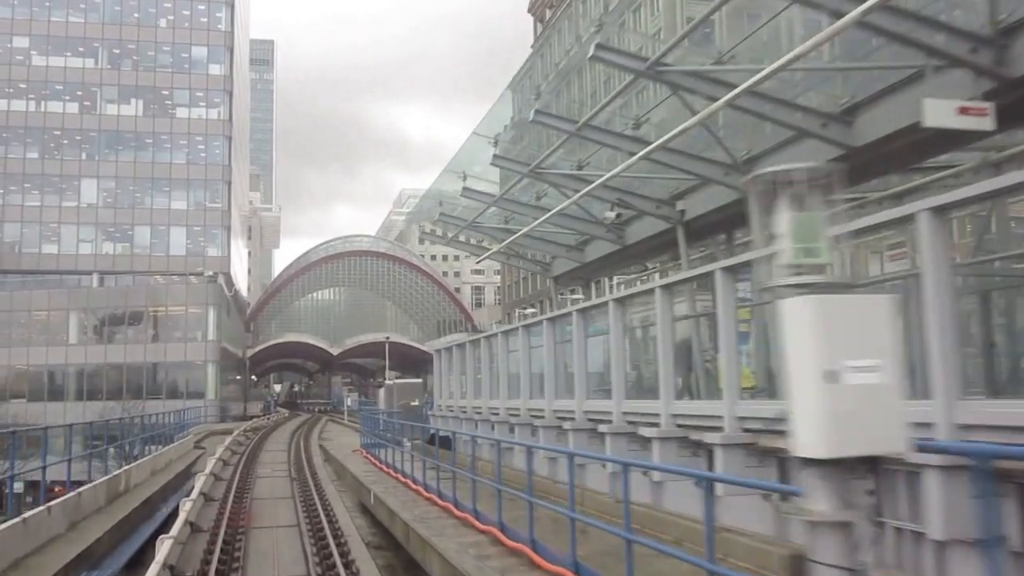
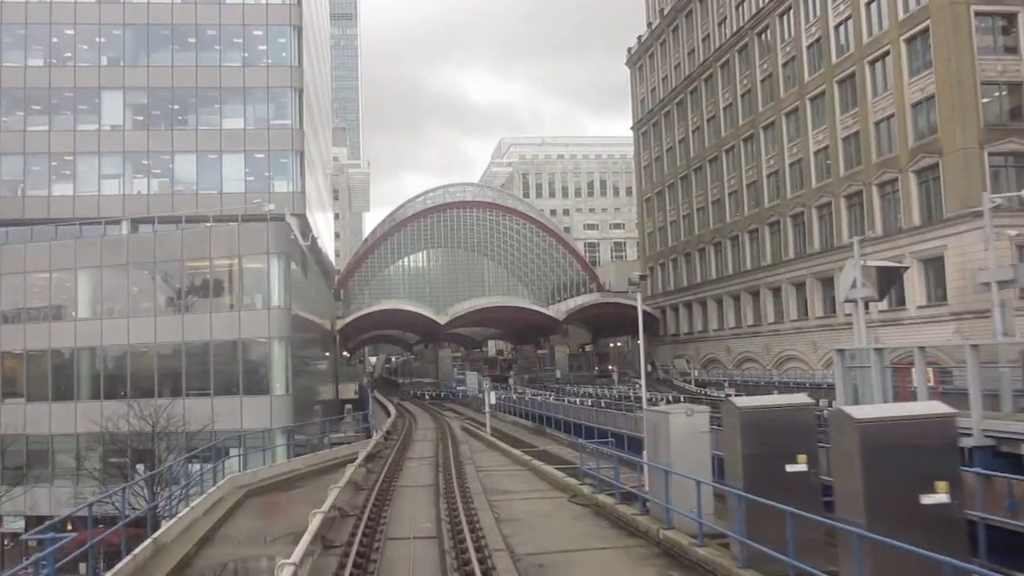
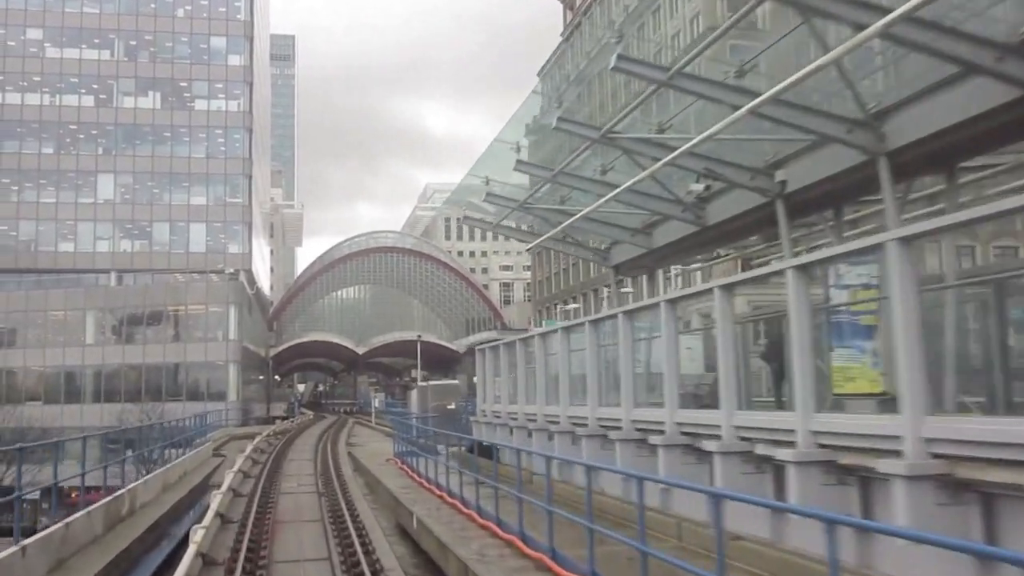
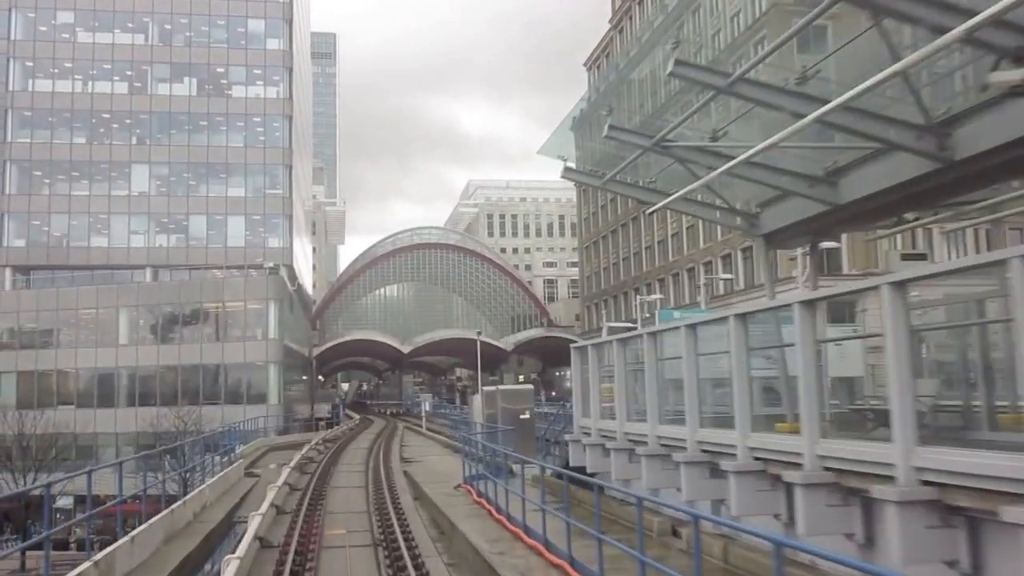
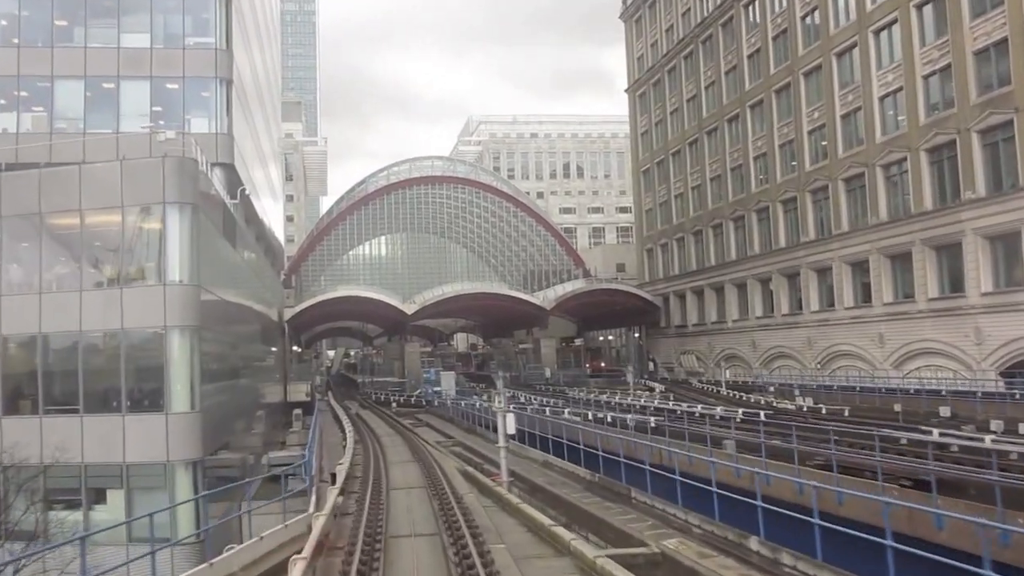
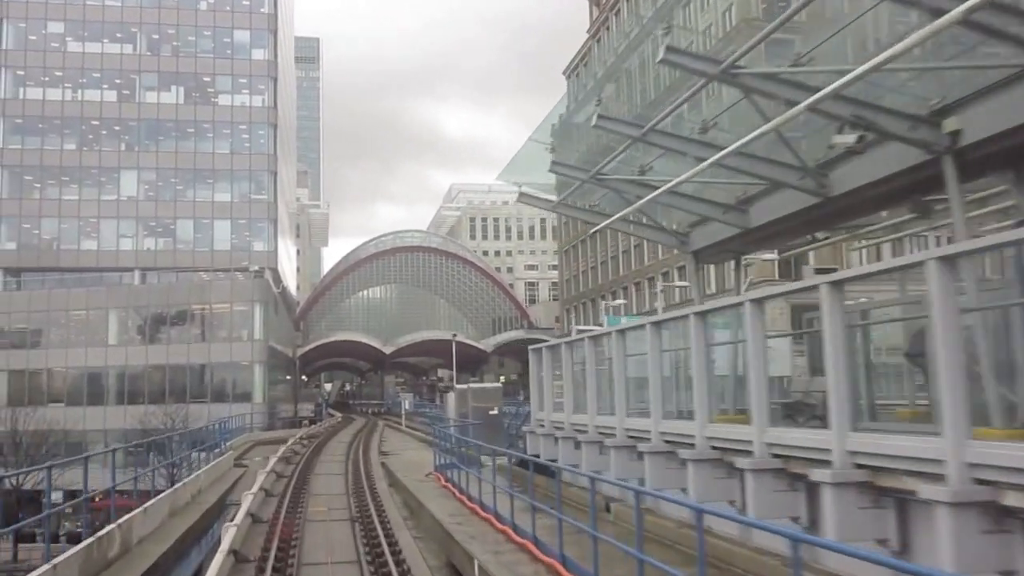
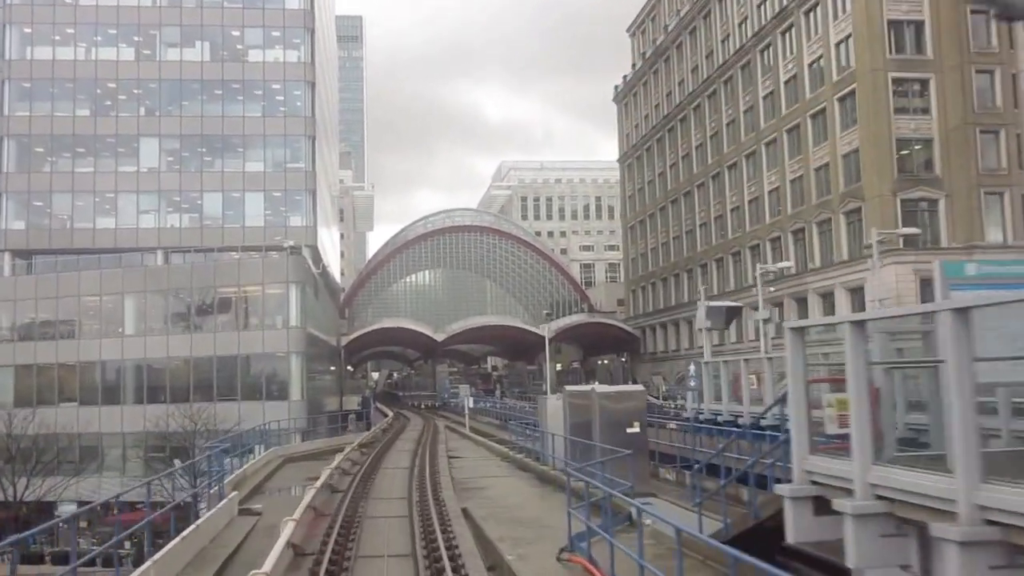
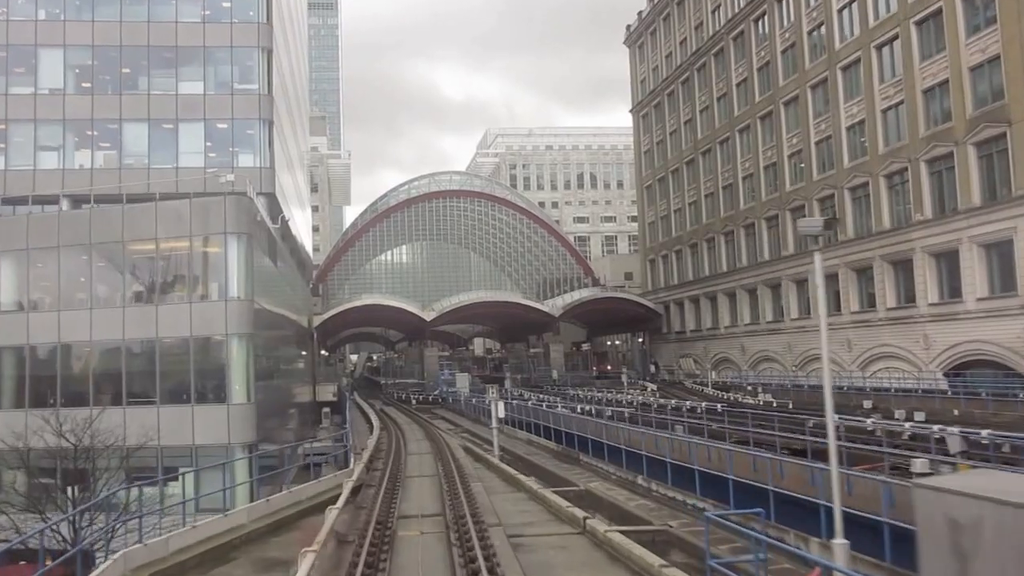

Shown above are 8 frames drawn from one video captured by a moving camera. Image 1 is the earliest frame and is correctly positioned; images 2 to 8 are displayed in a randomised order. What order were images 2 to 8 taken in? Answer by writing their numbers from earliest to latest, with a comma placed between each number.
3, 6, 4, 7, 2, 8, 5
